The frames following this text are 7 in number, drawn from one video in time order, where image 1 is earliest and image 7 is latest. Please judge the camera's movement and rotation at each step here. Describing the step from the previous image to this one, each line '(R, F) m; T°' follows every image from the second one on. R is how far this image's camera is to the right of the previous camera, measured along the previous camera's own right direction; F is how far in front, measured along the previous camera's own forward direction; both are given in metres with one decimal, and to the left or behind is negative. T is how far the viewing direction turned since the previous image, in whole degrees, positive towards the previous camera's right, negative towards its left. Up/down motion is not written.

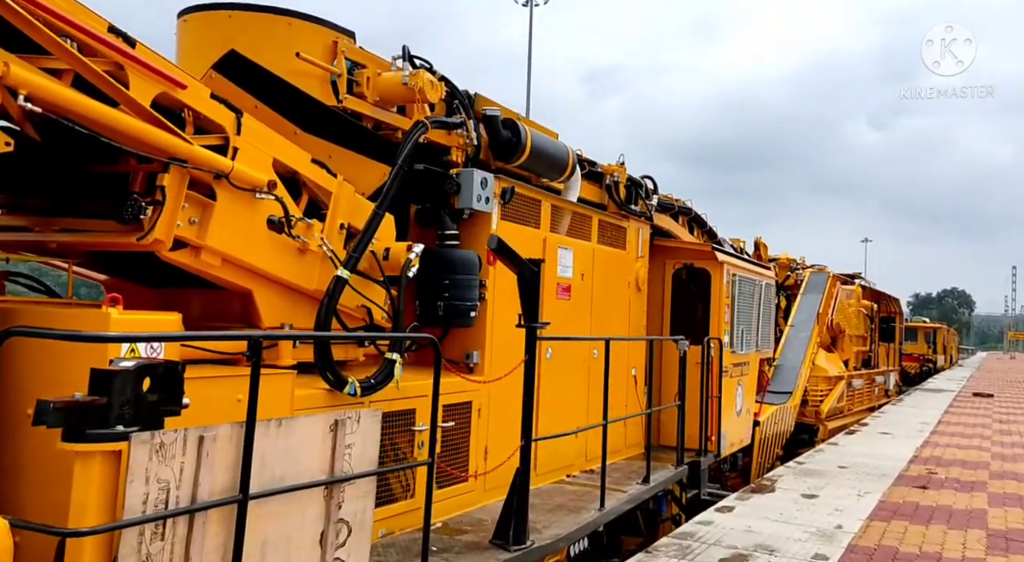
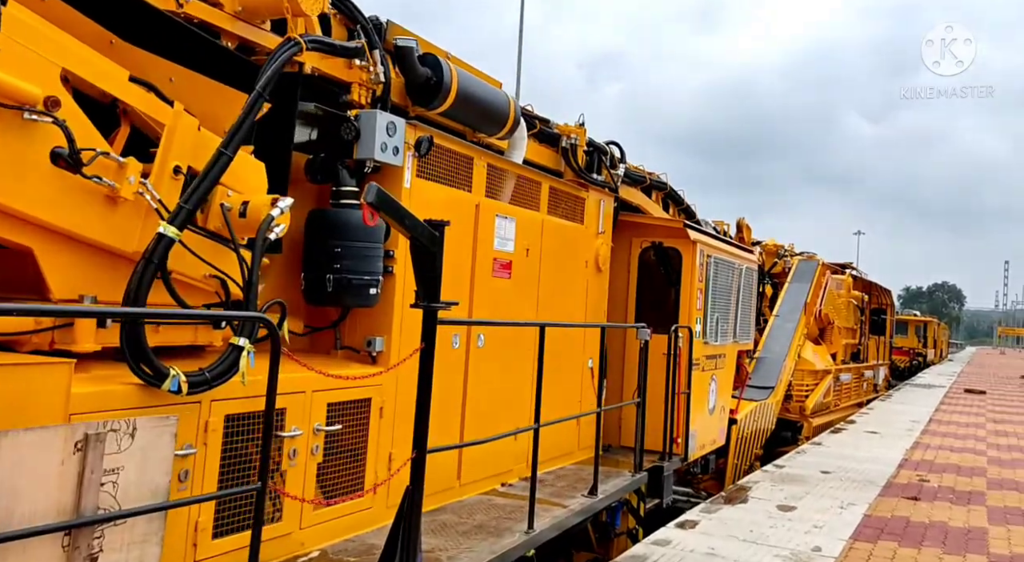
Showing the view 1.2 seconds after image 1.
(+0.4, +0.9) m; 0°
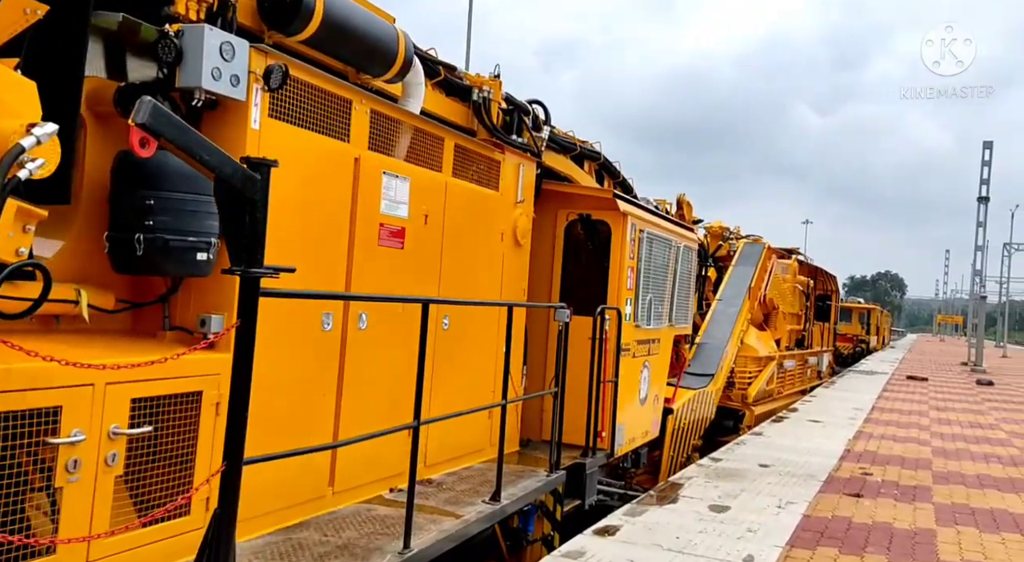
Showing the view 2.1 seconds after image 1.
(+0.3, +0.8) m; +3°
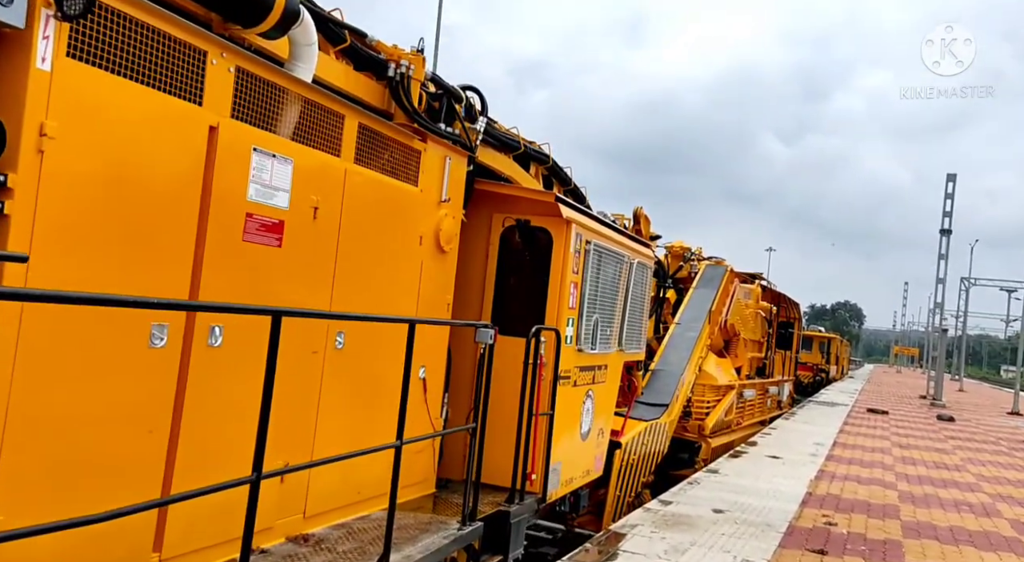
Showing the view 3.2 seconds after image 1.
(+0.3, +0.9) m; +2°
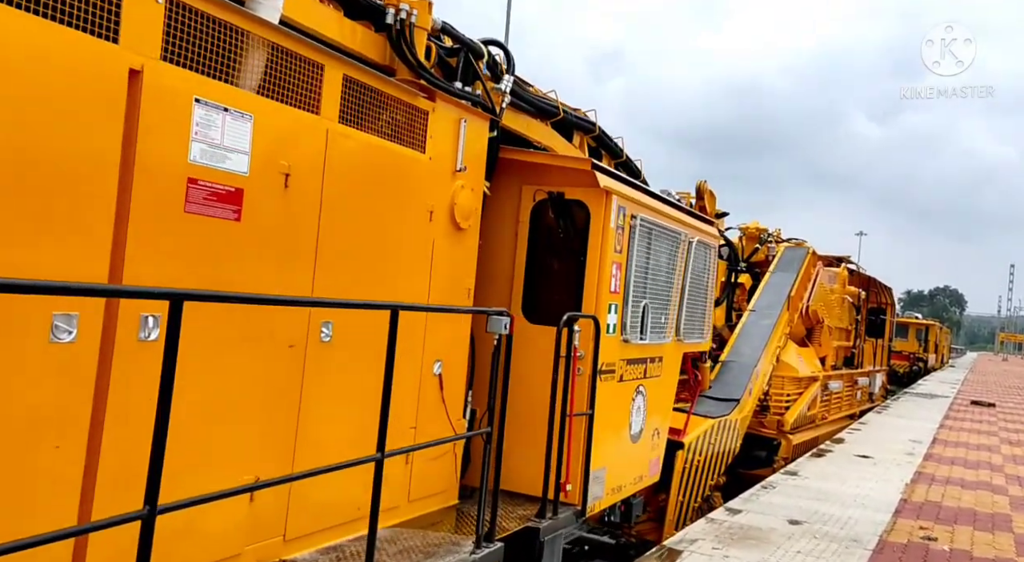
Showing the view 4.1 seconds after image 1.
(+0.3, +0.7) m; -5°
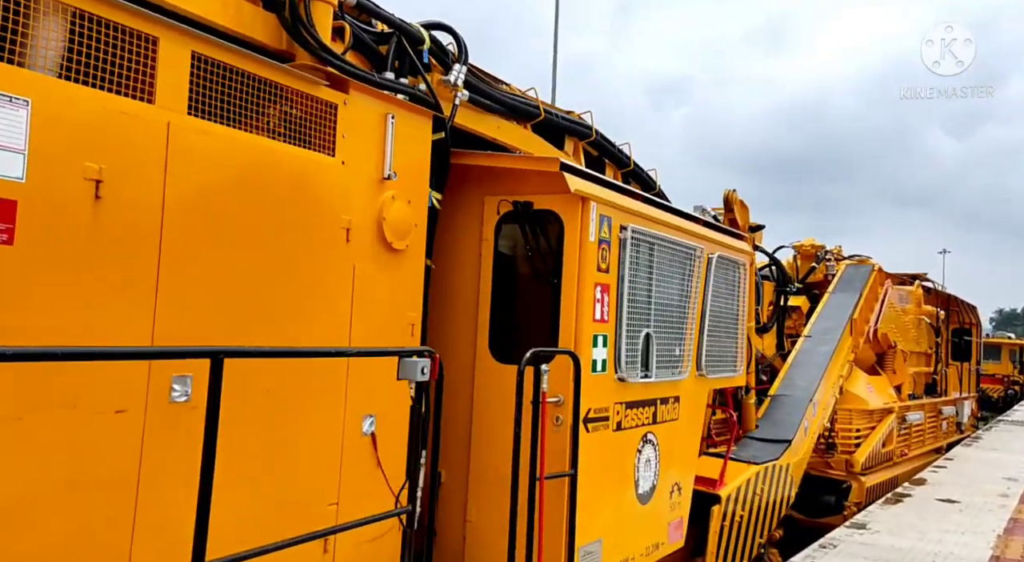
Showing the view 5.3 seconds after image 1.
(+0.5, +0.9) m; -4°
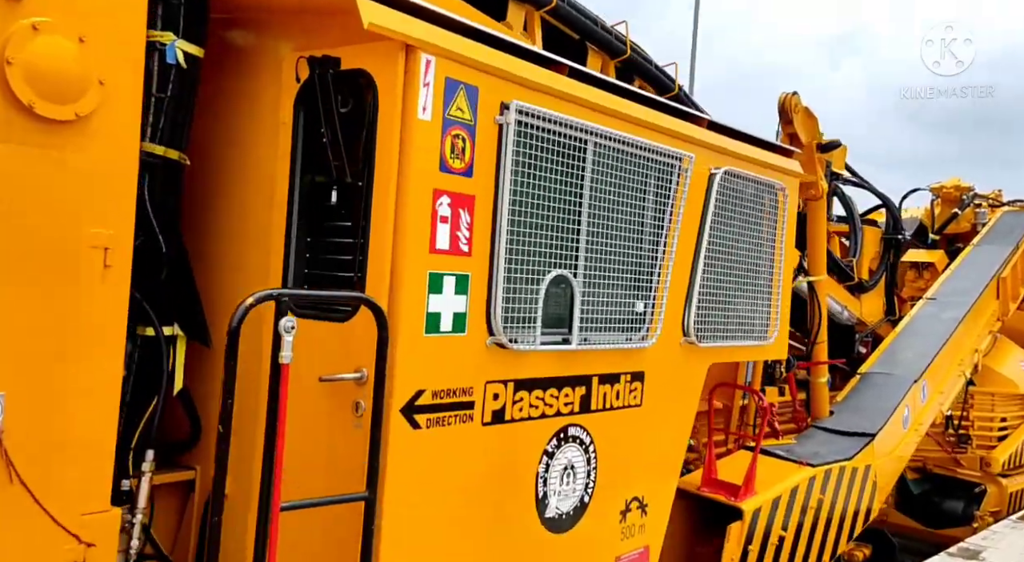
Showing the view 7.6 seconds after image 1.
(+1.0, +1.6) m; -10°
